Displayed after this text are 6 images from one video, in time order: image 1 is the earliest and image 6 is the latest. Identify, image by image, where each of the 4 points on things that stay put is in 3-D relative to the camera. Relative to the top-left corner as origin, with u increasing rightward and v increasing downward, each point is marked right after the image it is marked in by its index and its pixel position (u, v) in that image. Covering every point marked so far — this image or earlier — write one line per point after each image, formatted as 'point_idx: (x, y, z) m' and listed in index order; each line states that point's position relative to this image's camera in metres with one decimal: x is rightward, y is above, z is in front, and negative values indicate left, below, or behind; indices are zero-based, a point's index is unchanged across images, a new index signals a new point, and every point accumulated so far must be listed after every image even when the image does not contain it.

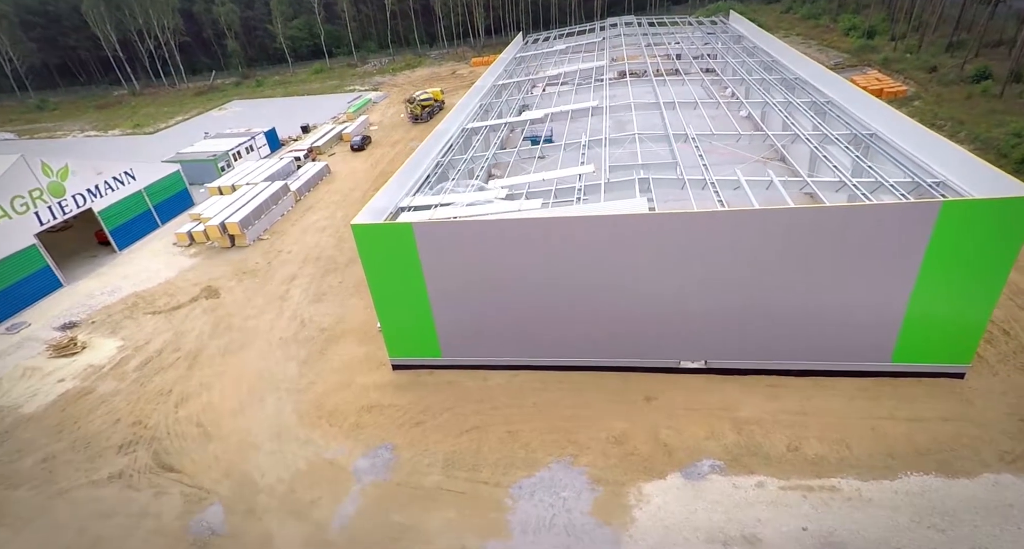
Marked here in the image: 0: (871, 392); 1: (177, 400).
0: (+5.9, -1.9, +8.7) m
1: (-6.4, -2.4, +10.2) m
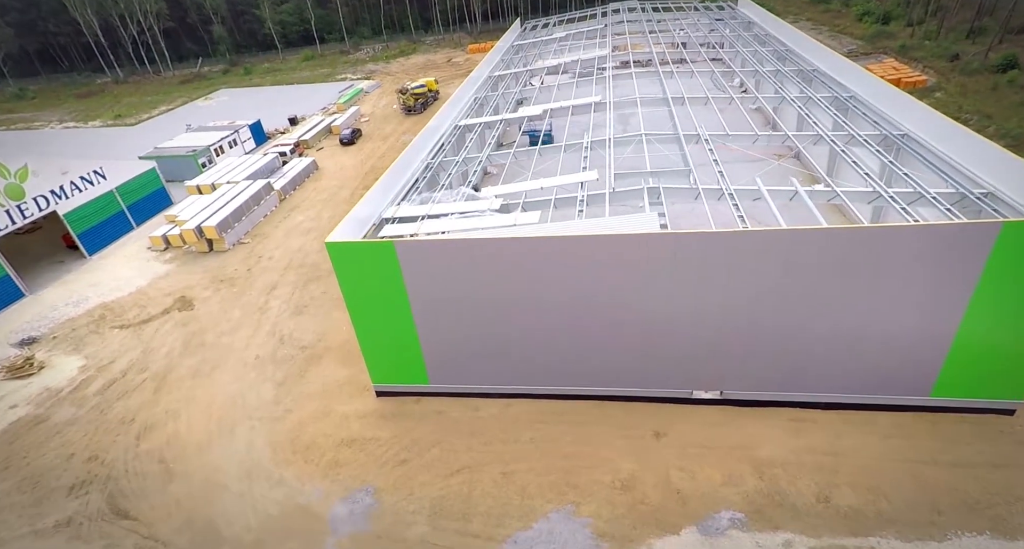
0: (+5.8, -2.3, +7.8) m
1: (-6.5, -2.7, +9.3) m
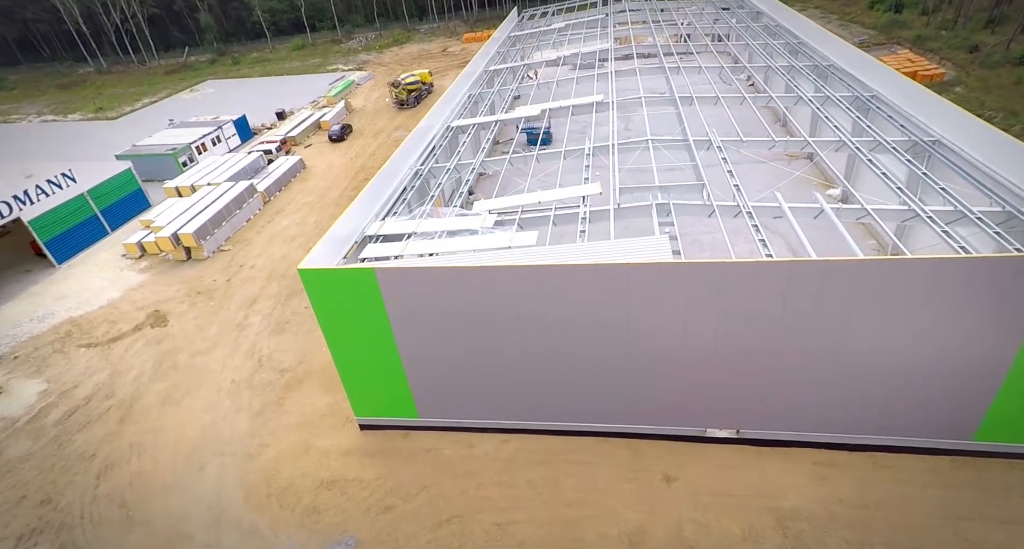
0: (+5.8, -2.7, +7.0) m
1: (-6.6, -3.1, +8.5) m
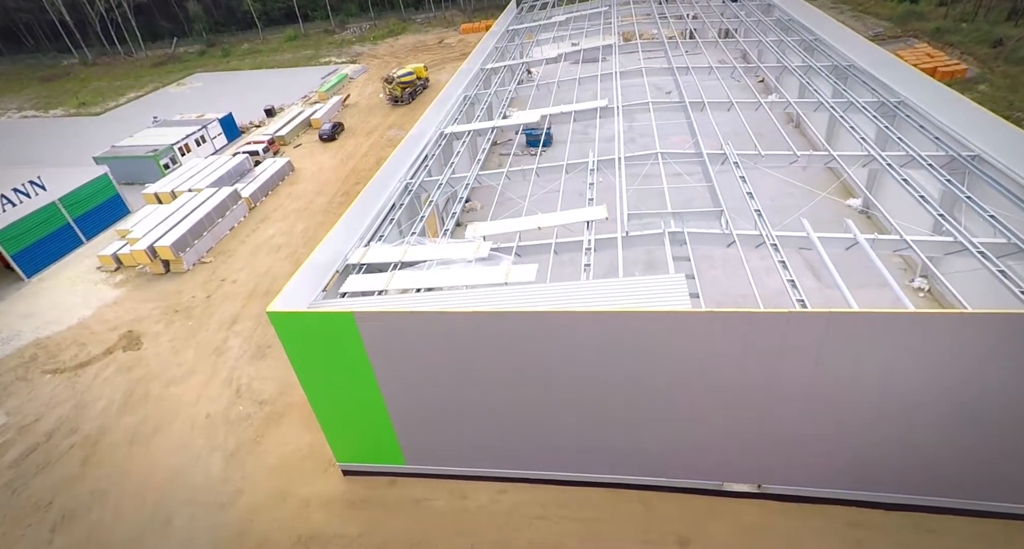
0: (+5.7, -3.2, +6.3) m
1: (-6.6, -3.6, +7.8) m
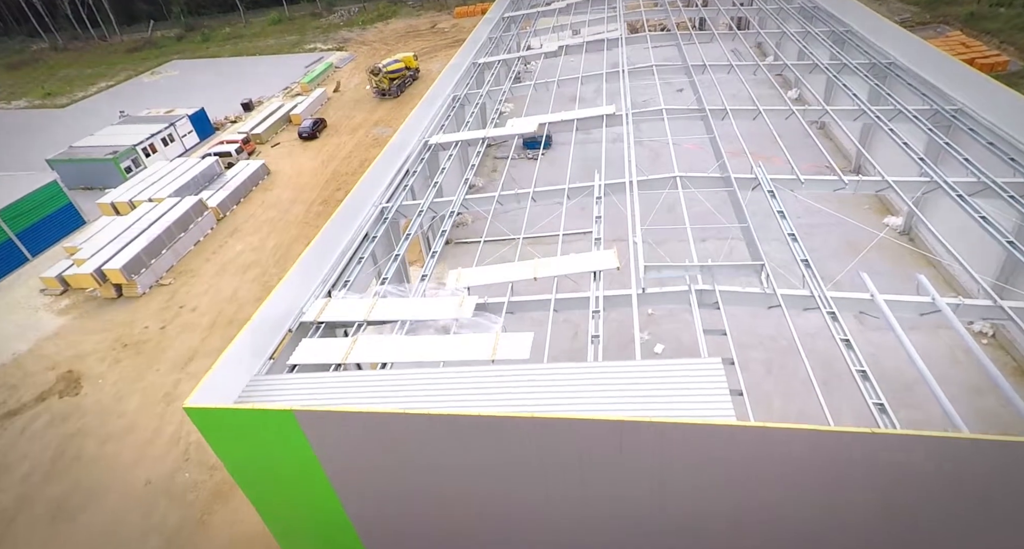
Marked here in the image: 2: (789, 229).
0: (+5.6, -4.0, +5.0) m
1: (-6.7, -4.3, +6.5) m
2: (+3.5, +0.6, +6.6) m
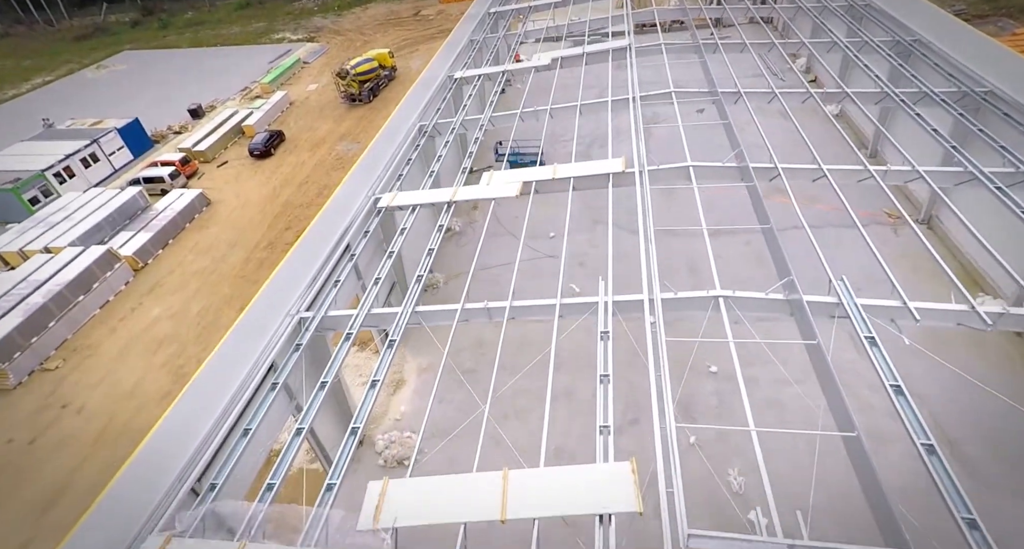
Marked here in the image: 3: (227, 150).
0: (+5.2, -5.8, +2.6) m
1: (-7.1, -6.0, +4.1) m
2: (+3.1, -1.2, +4.0) m
3: (-8.3, +3.6, +15.6) m
